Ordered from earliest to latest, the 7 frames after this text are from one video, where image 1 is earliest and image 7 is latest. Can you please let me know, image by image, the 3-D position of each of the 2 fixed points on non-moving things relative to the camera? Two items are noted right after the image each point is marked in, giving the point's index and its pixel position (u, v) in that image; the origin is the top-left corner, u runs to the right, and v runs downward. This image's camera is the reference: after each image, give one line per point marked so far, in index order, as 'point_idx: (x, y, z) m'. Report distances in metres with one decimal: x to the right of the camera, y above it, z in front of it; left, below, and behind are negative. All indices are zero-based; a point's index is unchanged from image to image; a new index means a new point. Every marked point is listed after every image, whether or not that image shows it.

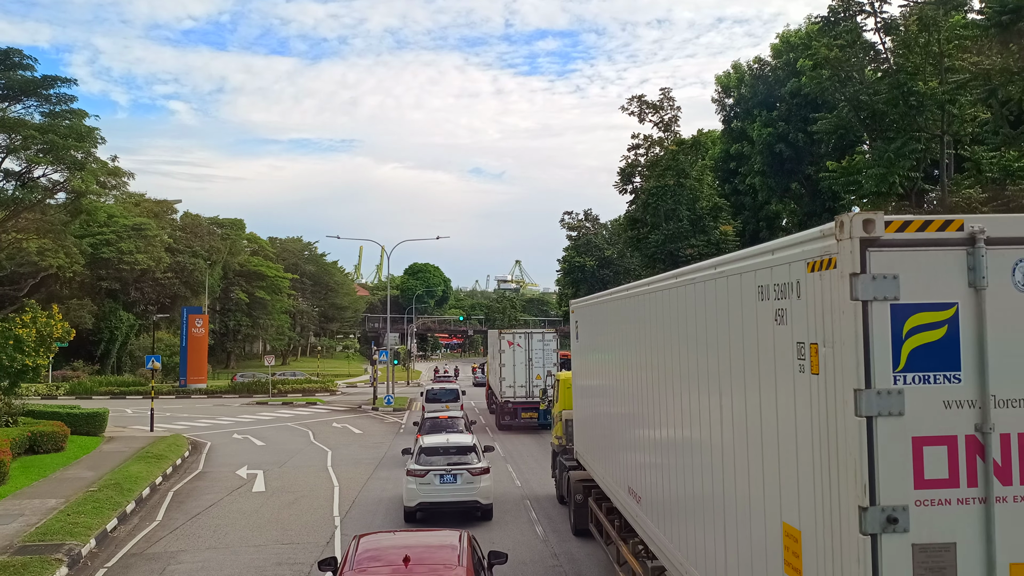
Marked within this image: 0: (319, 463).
0: (-5.3, -4.8, +19.9) m
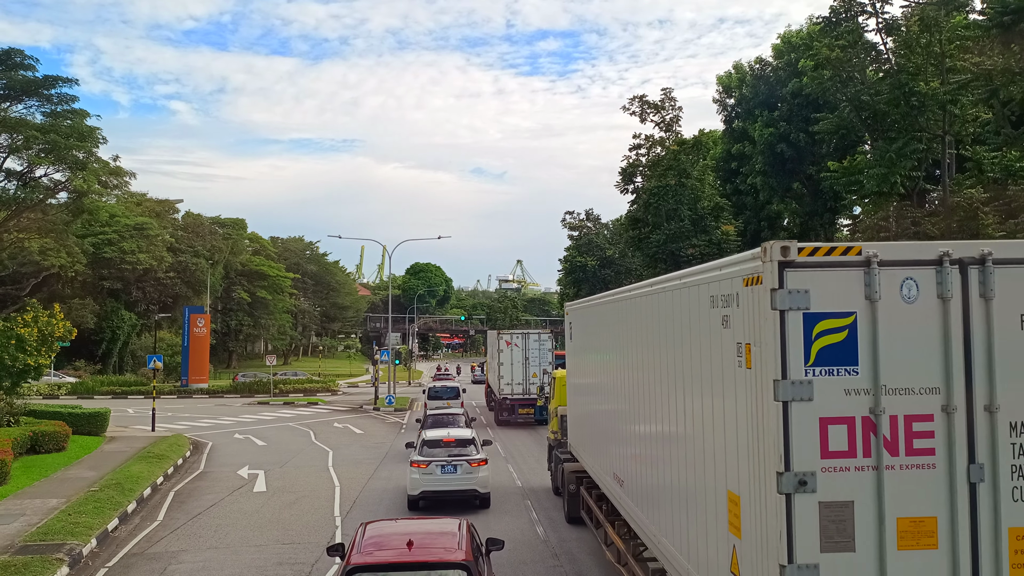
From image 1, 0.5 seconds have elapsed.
0: (-5.3, -4.8, +19.9) m
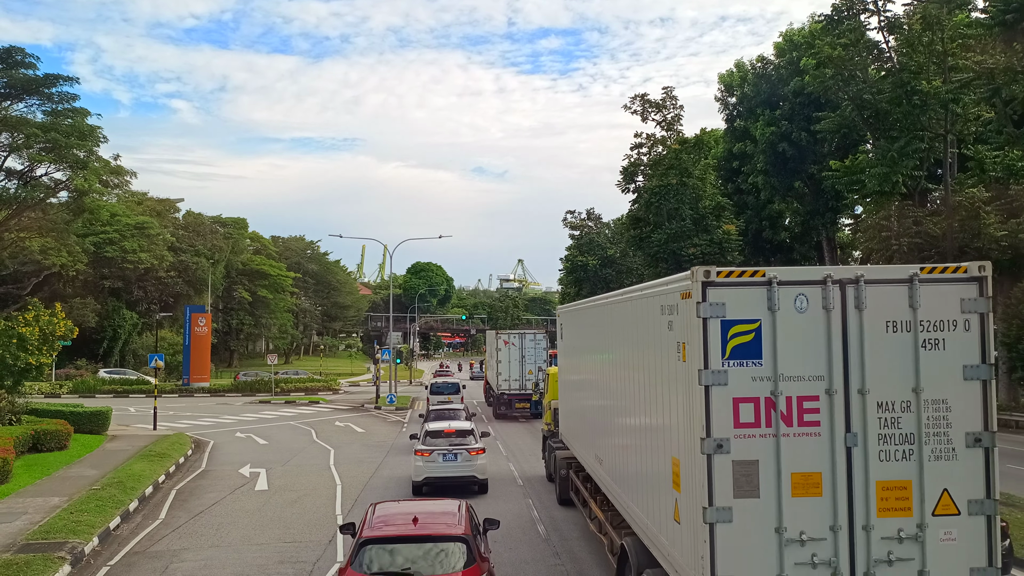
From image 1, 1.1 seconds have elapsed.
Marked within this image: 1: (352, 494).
0: (-5.3, -4.8, +19.9) m
1: (-3.5, -4.5, +15.9) m
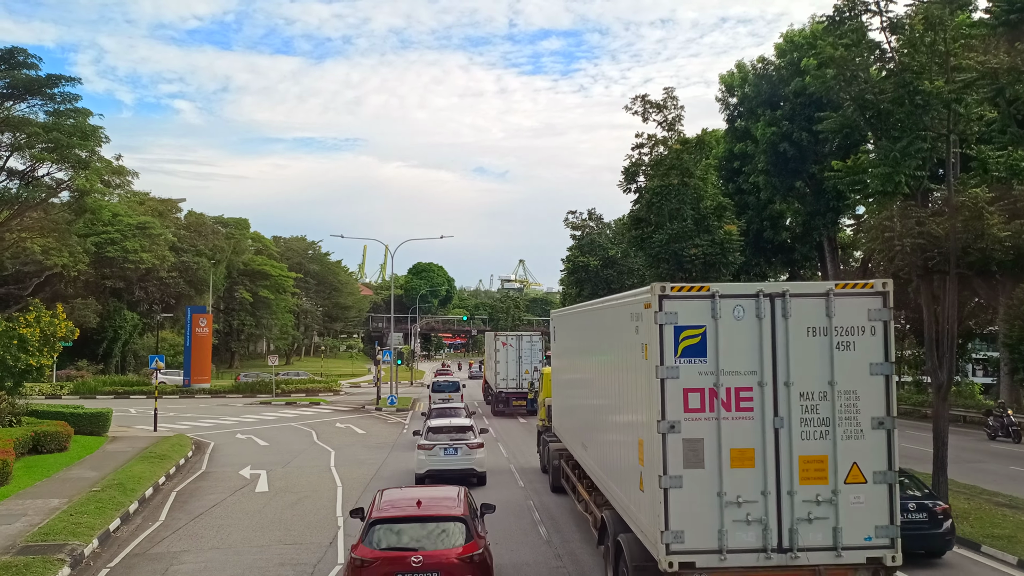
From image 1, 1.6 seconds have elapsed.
0: (-5.2, -4.8, +19.9) m
1: (-3.5, -4.6, +15.9) m
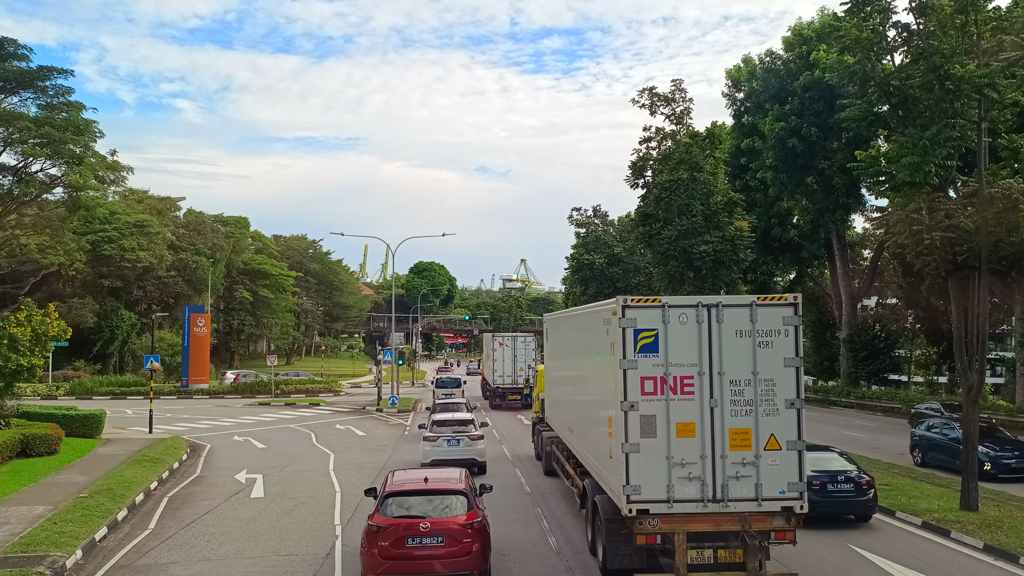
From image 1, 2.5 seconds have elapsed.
0: (-5.1, -4.8, +19.2) m
1: (-3.4, -4.5, +15.2) m
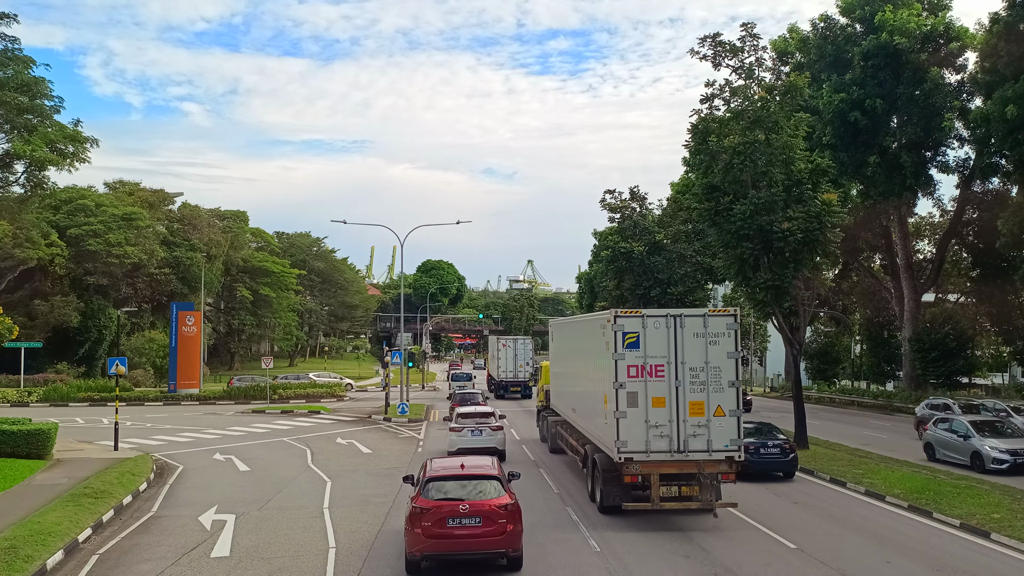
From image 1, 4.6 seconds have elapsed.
0: (-4.1, -4.4, +14.9) m
1: (-2.4, -4.1, +10.9) m
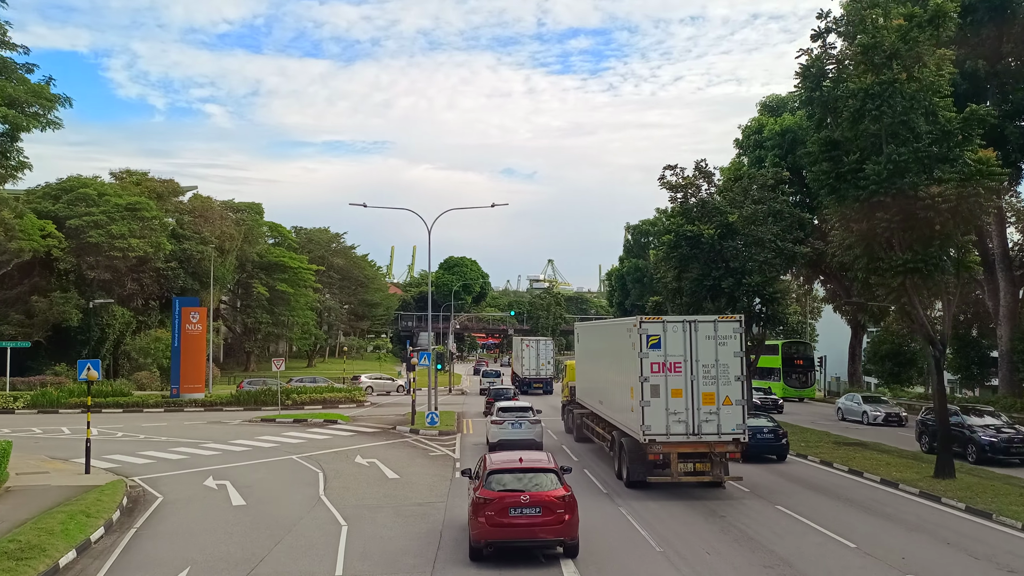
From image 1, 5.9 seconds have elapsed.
0: (-2.8, -4.1, +10.8) m
1: (-1.3, -3.8, +6.7) m
